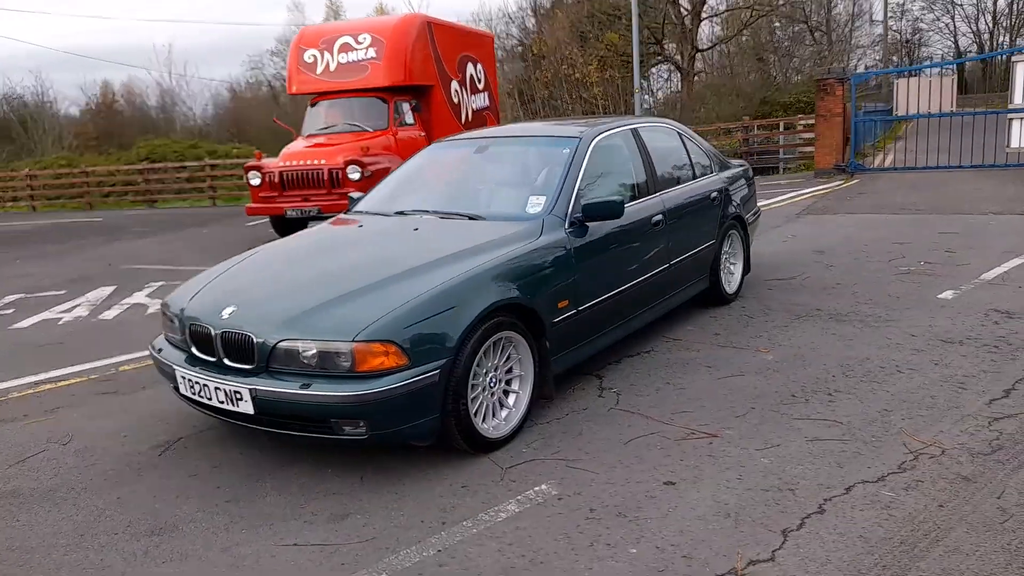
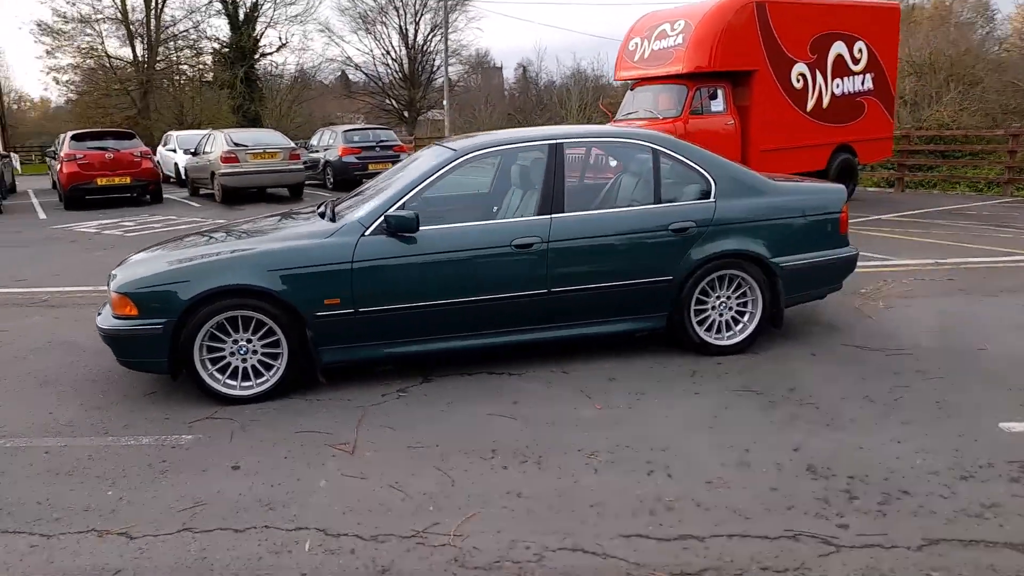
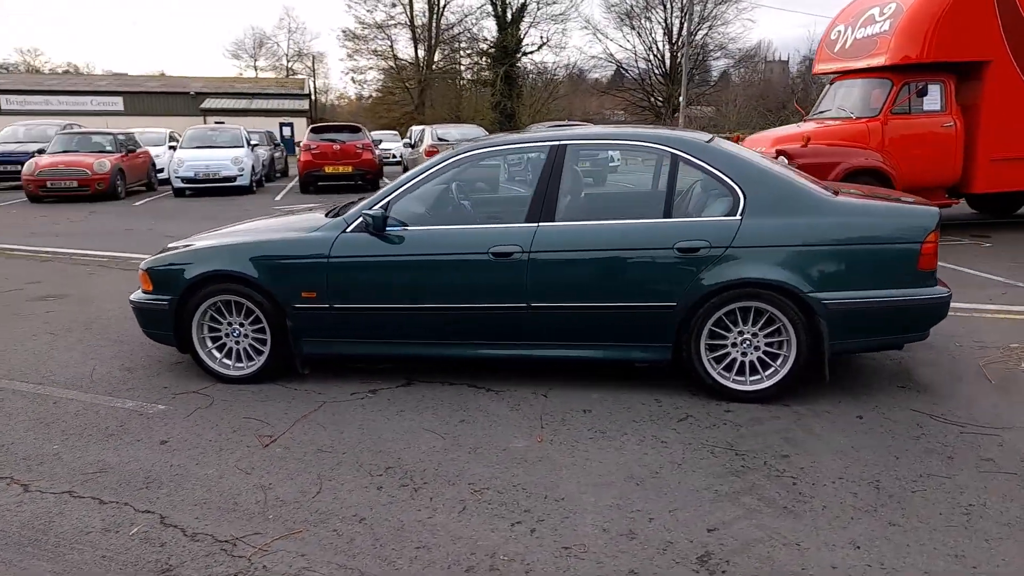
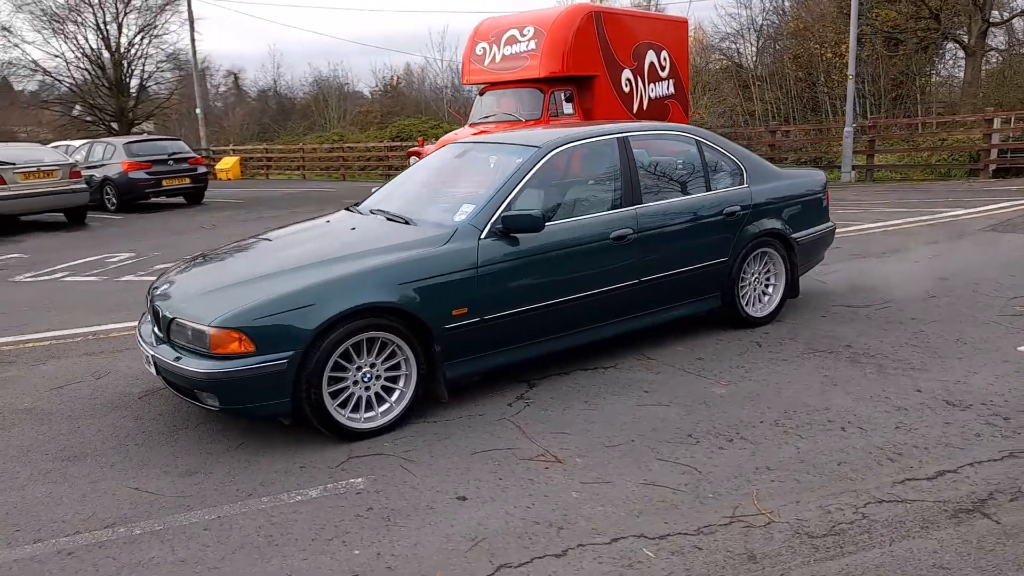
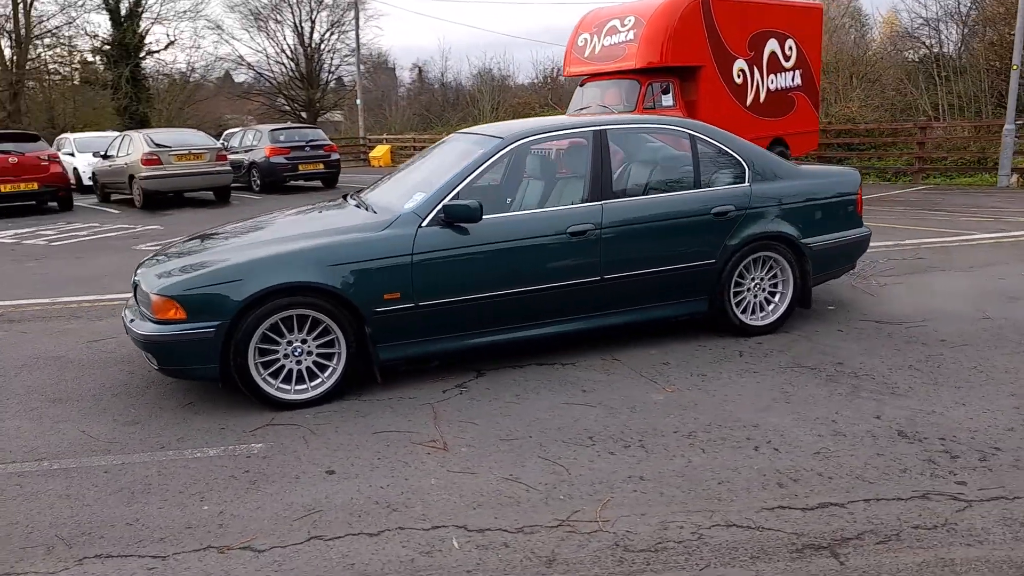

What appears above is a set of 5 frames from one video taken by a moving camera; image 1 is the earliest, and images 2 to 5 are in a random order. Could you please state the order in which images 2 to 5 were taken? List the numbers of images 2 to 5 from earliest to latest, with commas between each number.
4, 5, 2, 3
